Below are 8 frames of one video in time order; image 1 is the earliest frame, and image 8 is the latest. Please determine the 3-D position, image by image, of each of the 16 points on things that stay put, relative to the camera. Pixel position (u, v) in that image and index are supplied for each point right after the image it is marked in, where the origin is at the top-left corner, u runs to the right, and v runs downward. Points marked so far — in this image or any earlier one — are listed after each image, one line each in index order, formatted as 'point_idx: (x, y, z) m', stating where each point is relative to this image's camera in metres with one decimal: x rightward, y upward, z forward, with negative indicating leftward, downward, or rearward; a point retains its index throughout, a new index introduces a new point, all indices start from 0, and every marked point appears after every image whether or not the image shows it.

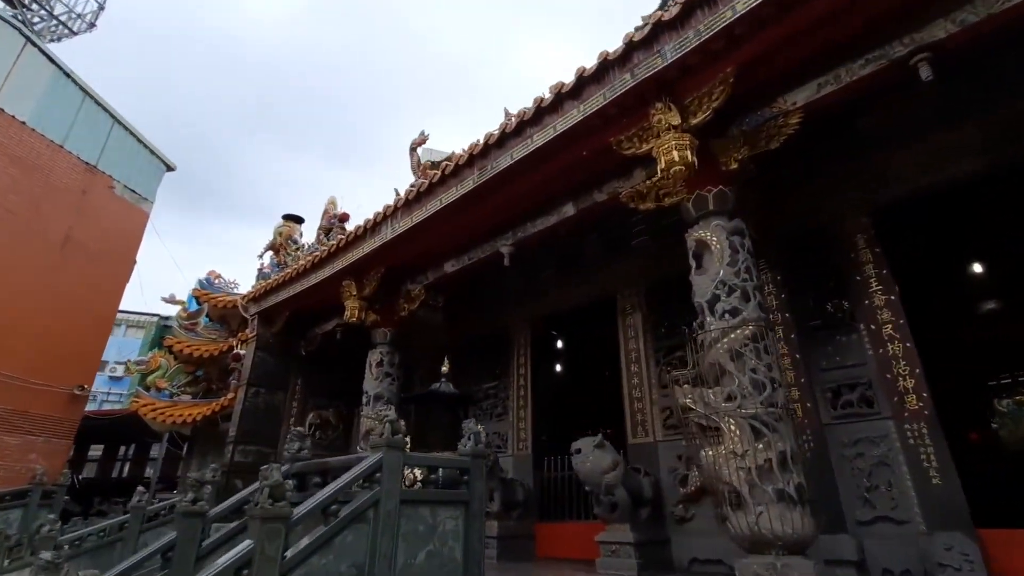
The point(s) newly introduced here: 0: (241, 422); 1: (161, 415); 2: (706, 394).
0: (-4.0, -2.0, +7.5) m
1: (-6.1, -2.2, +8.9) m
2: (+1.3, -0.7, +3.3) m
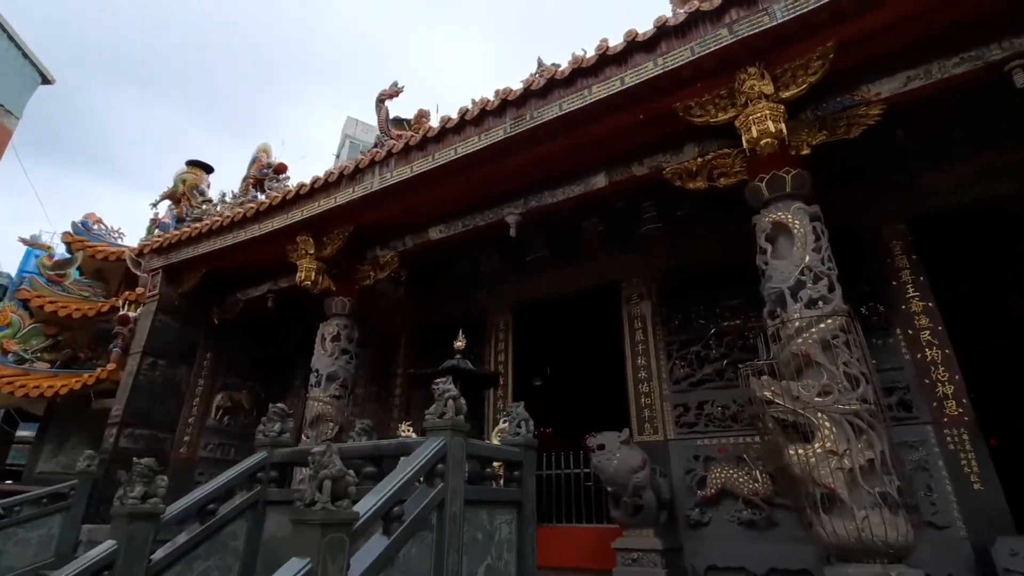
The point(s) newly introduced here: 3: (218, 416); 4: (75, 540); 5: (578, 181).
0: (-4.4, -1.3, +6.0) m
1: (-6.8, -1.3, +6.9) m
2: (+1.6, -0.6, +3.0) m
3: (-3.9, -1.7, +6.8) m
4: (-4.6, -2.7, +5.4) m
5: (+0.6, +0.9, +4.5) m
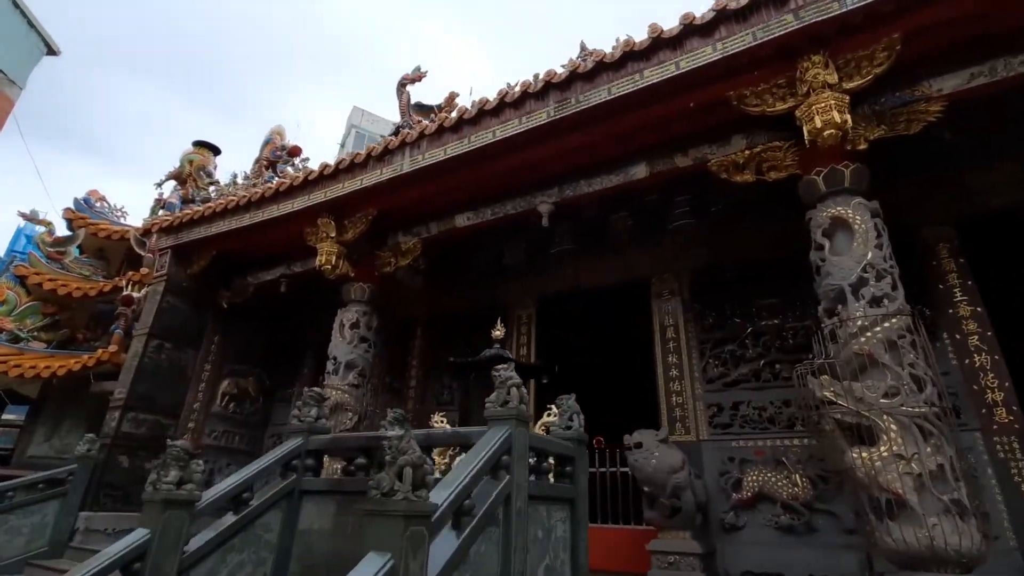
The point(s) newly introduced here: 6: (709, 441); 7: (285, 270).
0: (-4.2, -1.1, +5.8) m
1: (-6.6, -1.0, +6.7) m
2: (+1.9, -0.6, +2.9) m
3: (-3.7, -1.5, +6.5) m
4: (-4.4, -2.4, +5.2) m
5: (+0.9, +1.0, +4.3) m
6: (+1.6, -1.3, +4.2) m
7: (-2.7, +0.2, +6.2) m
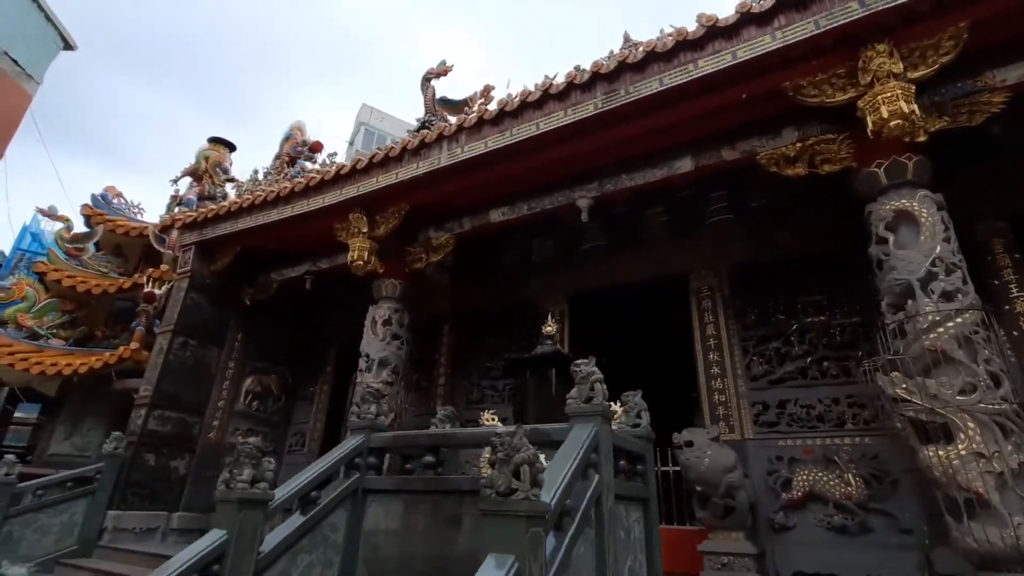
0: (-3.9, -1.0, +5.7) m
1: (-6.3, -0.9, +6.6) m
2: (+2.3, -0.5, +2.8) m
3: (-3.3, -1.4, +6.5) m
4: (-4.1, -2.4, +5.1) m
5: (+1.2, +1.0, +4.2) m
6: (+2.0, -1.2, +4.2) m
7: (-2.4, +0.3, +6.1) m
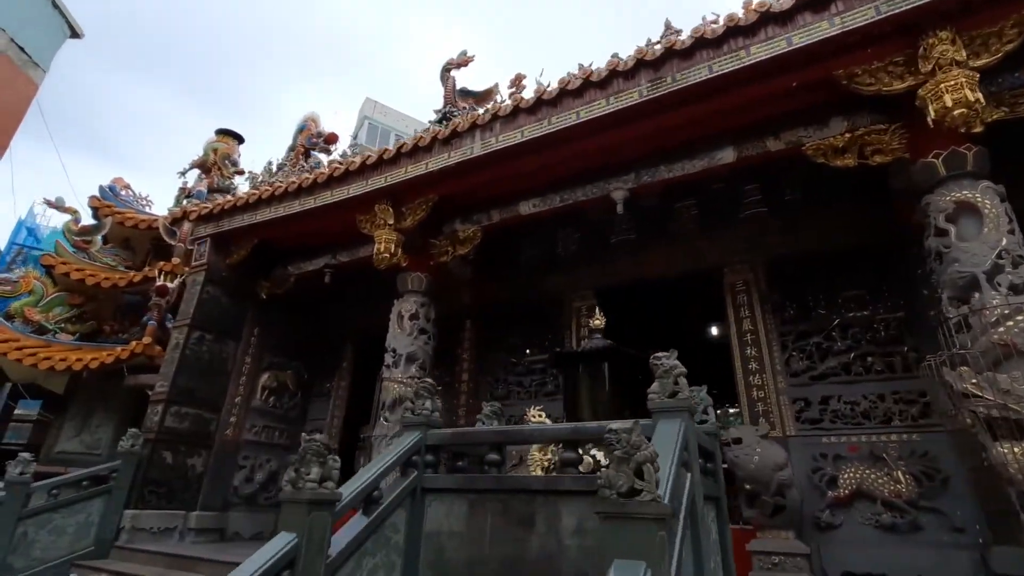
0: (-3.6, -0.9, +5.5) m
1: (-6.0, -0.9, +6.4) m
2: (+2.6, -0.5, +2.7) m
3: (-3.1, -1.3, +6.3) m
4: (-3.8, -2.3, +5.0) m
5: (+1.5, +1.1, +4.1) m
6: (+2.3, -1.2, +4.1) m
7: (-2.1, +0.3, +5.9) m
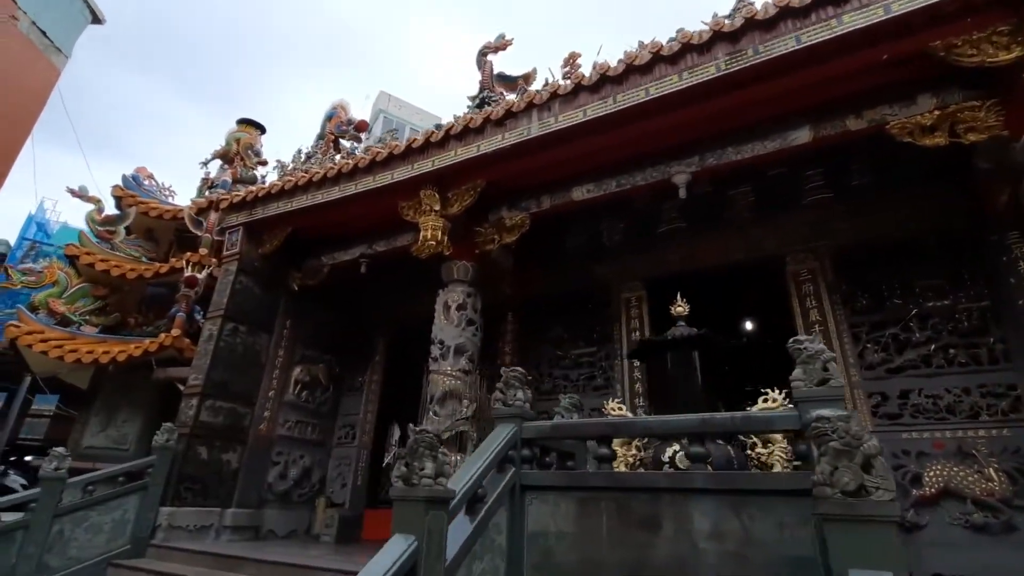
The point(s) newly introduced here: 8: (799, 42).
0: (-3.1, -0.8, +5.3) m
1: (-5.5, -0.7, +6.2) m
2: (+3.1, -0.4, +2.5) m
3: (-2.6, -1.2, +6.1) m
4: (-3.3, -2.2, +4.8) m
5: (+2.0, +1.2, +3.9) m
6: (+2.7, -1.1, +3.9) m
7: (-1.6, +0.4, +5.7) m
8: (+1.9, +1.6, +3.4) m
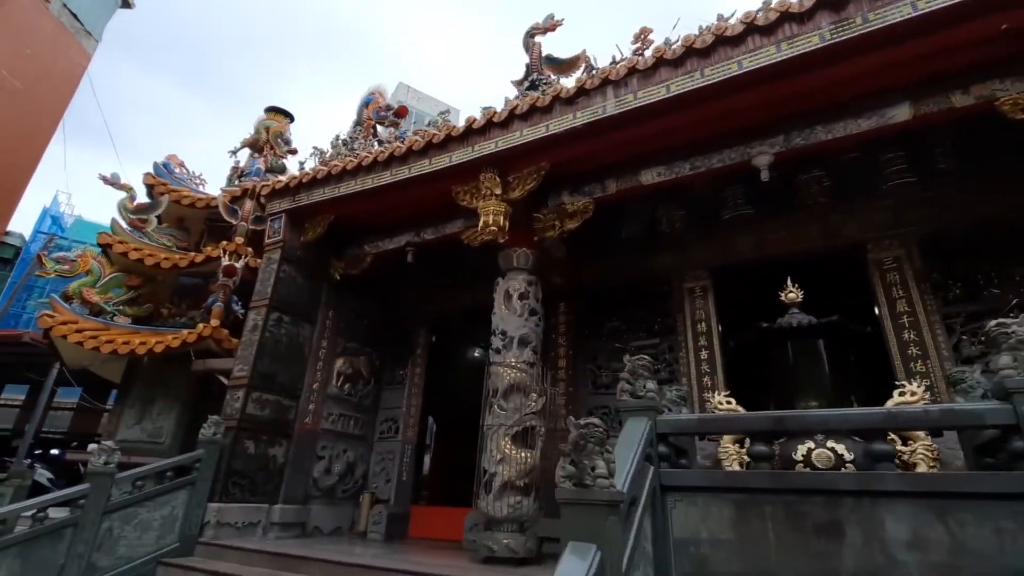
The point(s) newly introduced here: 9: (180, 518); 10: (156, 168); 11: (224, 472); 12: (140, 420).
0: (-2.6, -0.7, +5.2) m
1: (-4.9, -0.6, +6.1) m
2: (+3.6, -0.3, +2.3) m
3: (-2.0, -1.1, +5.9) m
4: (-2.8, -2.1, +4.6) m
5: (+2.6, +1.3, +3.7) m
6: (+3.3, -1.0, +3.6) m
7: (-1.0, +0.6, +5.5) m
8: (+2.4, +1.7, +3.1) m
9: (-2.9, -2.0, +4.6) m
10: (-5.3, +1.8, +7.6) m
11: (-2.7, -1.7, +4.8) m
12: (-4.7, -1.7, +6.5) m
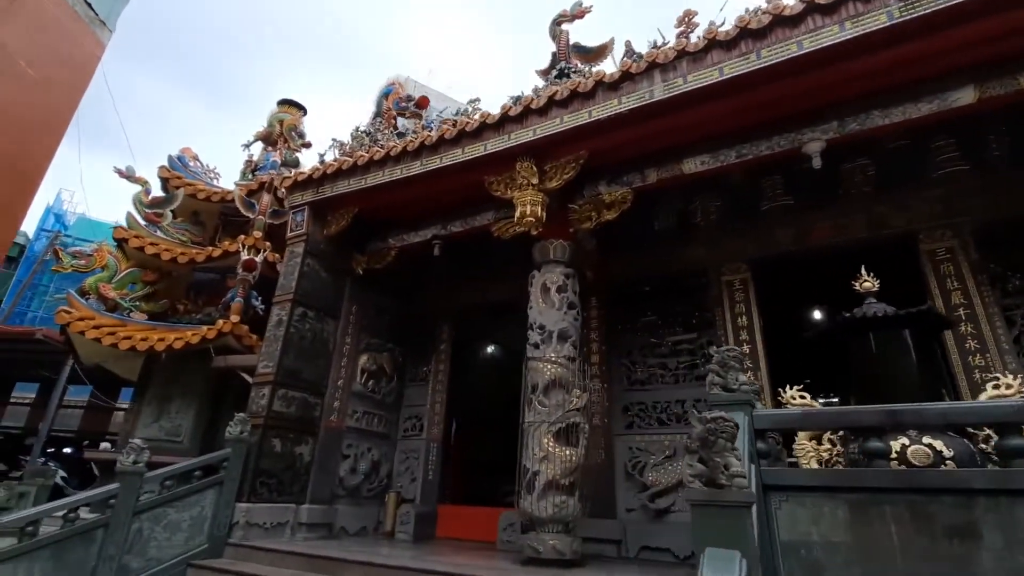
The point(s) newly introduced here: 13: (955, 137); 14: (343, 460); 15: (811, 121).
0: (-2.2, -0.7, +5.0) m
1: (-4.6, -0.6, +5.9) m
2: (+4.0, -0.3, +2.1) m
3: (-1.7, -1.0, +5.8) m
4: (-2.4, -2.0, +4.5) m
5: (+2.9, +1.3, +3.5) m
6: (+3.6, -0.9, +3.5) m
7: (-0.7, +0.6, +5.4) m
8: (+2.8, +1.8, +3.0) m
9: (-2.6, -2.0, +4.4) m
10: (-4.9, +1.8, +7.4) m
11: (-2.3, -1.6, +4.6) m
12: (-4.3, -1.6, +6.3) m
13: (+3.5, +1.2, +4.1) m
14: (-1.8, -1.8, +5.4) m
15: (+2.3, +1.2, +3.8) m
